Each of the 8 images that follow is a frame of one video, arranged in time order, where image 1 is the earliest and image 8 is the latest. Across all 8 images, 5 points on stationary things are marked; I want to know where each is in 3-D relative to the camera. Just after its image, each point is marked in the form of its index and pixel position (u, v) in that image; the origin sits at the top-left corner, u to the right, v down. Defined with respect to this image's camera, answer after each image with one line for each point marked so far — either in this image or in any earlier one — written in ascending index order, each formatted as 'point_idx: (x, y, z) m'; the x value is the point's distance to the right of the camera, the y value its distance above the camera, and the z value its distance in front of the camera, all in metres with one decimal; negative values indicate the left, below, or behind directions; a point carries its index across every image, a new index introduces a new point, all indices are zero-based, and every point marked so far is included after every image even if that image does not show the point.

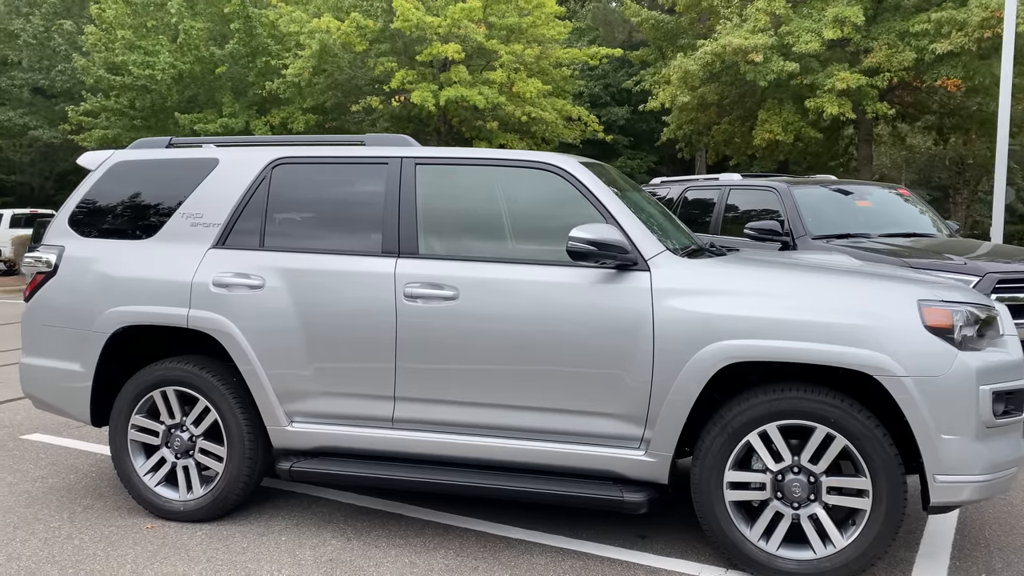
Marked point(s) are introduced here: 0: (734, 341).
0: (+0.9, -0.2, +3.2) m
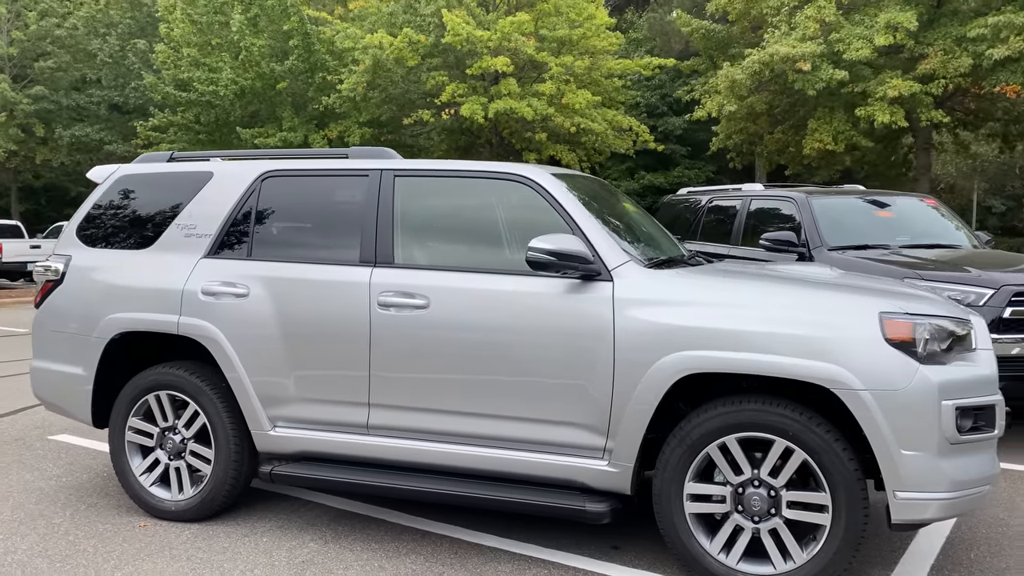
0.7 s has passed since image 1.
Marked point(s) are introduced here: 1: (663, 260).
0: (+0.7, -0.3, +3.2) m
1: (+0.7, +0.1, +3.7) m
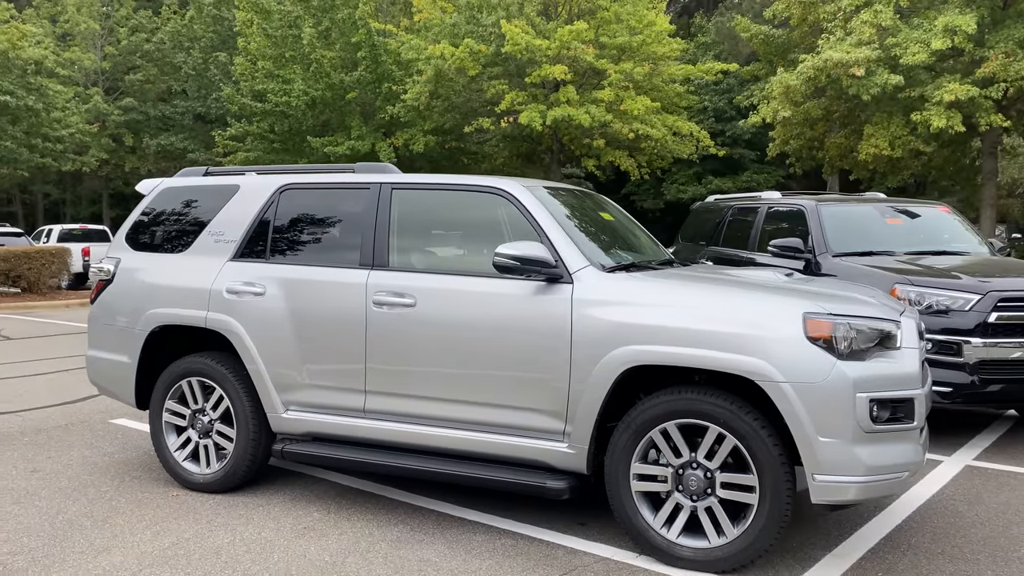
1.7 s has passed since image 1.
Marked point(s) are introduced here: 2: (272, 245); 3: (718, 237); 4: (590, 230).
0: (+0.6, -0.3, +3.6) m
1: (+0.6, +0.1, +4.1) m
2: (-1.1, +0.2, +4.5) m
3: (+2.5, +0.6, +9.3) m
4: (+0.4, +0.3, +4.3) m
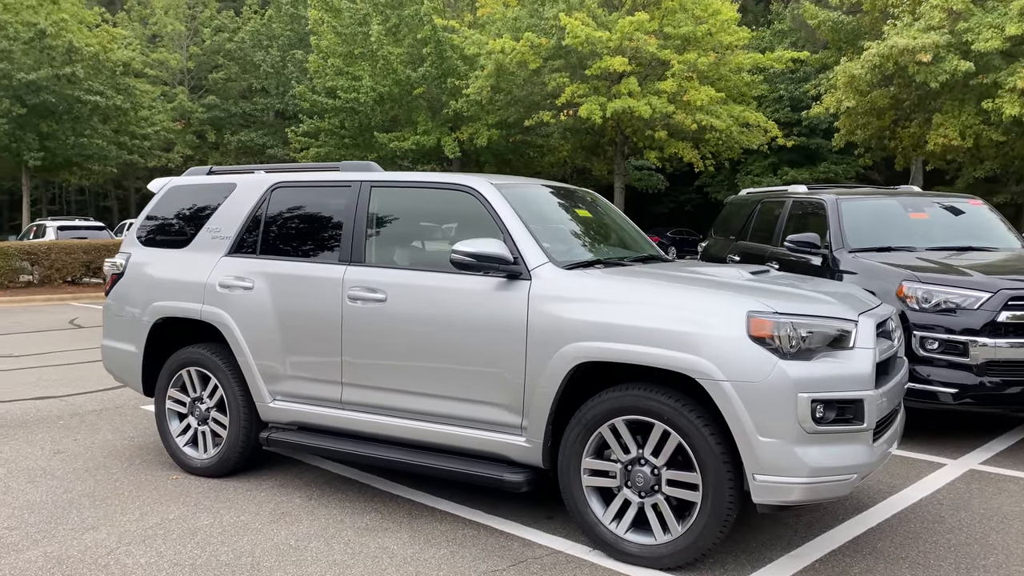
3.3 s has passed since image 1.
0: (+0.3, -0.3, +3.6) m
1: (+0.4, +0.1, +4.1) m
2: (-1.3, +0.3, +4.7) m
3: (+2.8, +0.7, +9.1) m
4: (+0.3, +0.3, +4.3) m
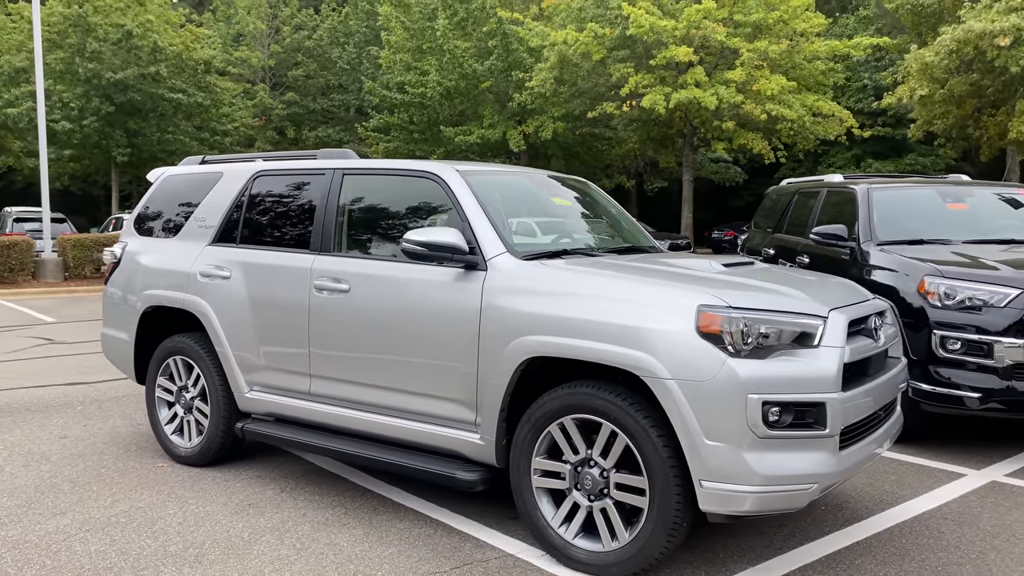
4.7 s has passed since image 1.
0: (+0.1, -0.2, +3.4) m
1: (+0.2, +0.2, +3.9) m
2: (-1.4, +0.3, +4.6) m
3: (+3.1, +0.7, +8.7) m
4: (+0.1, +0.4, +4.1) m
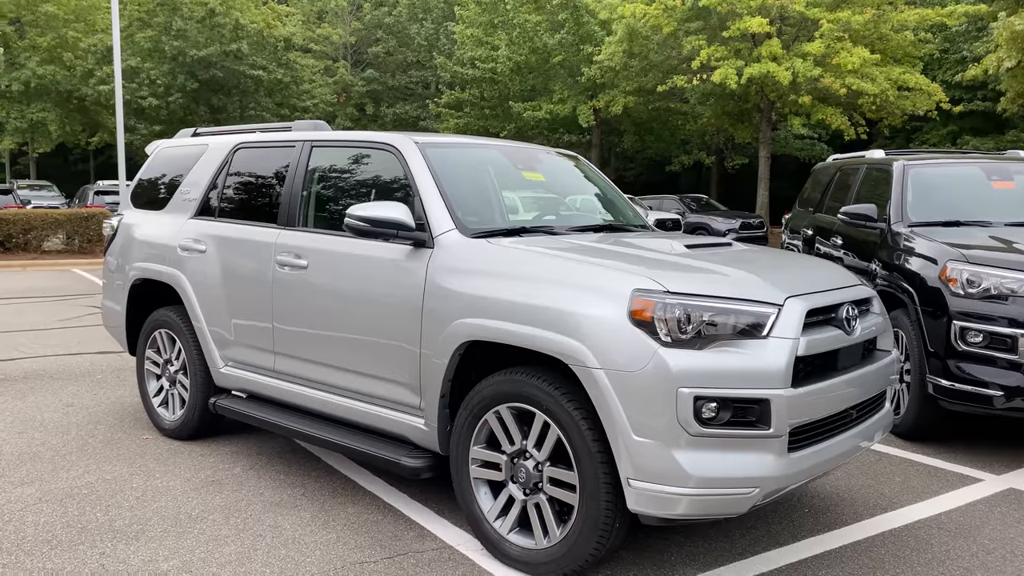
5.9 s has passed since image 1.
0: (-0.2, -0.1, +3.2) m
1: (0.0, +0.3, +3.7) m
2: (-1.5, +0.5, +4.5) m
3: (+3.3, +0.9, +8.2) m
4: (-0.1, +0.5, +3.9) m
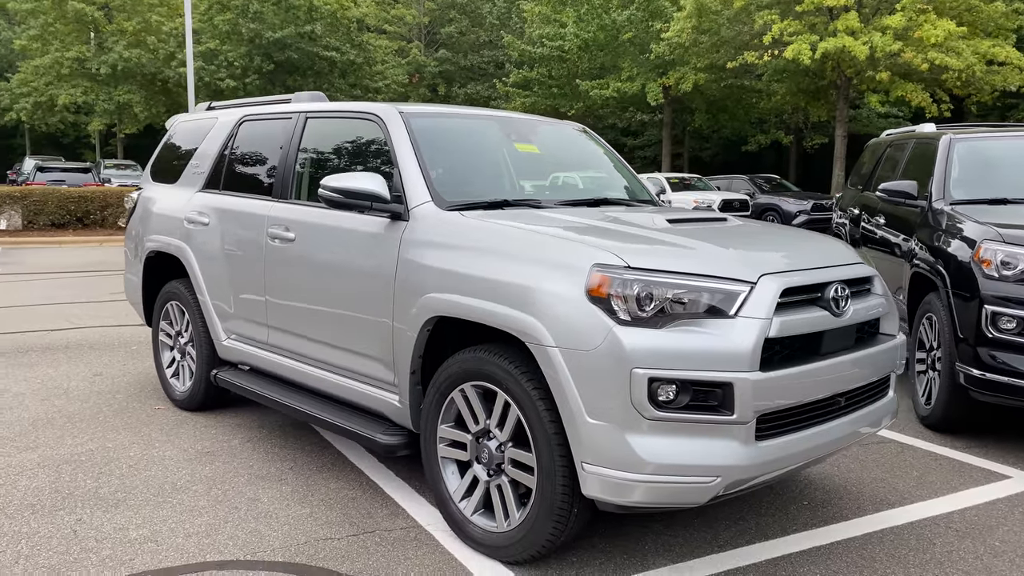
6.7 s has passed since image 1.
0: (-0.3, 0.0, +3.1) m
1: (-0.1, +0.4, +3.5) m
2: (-1.5, +0.6, +4.5) m
3: (+3.6, +1.1, +7.7) m
4: (-0.1, +0.6, +3.8) m
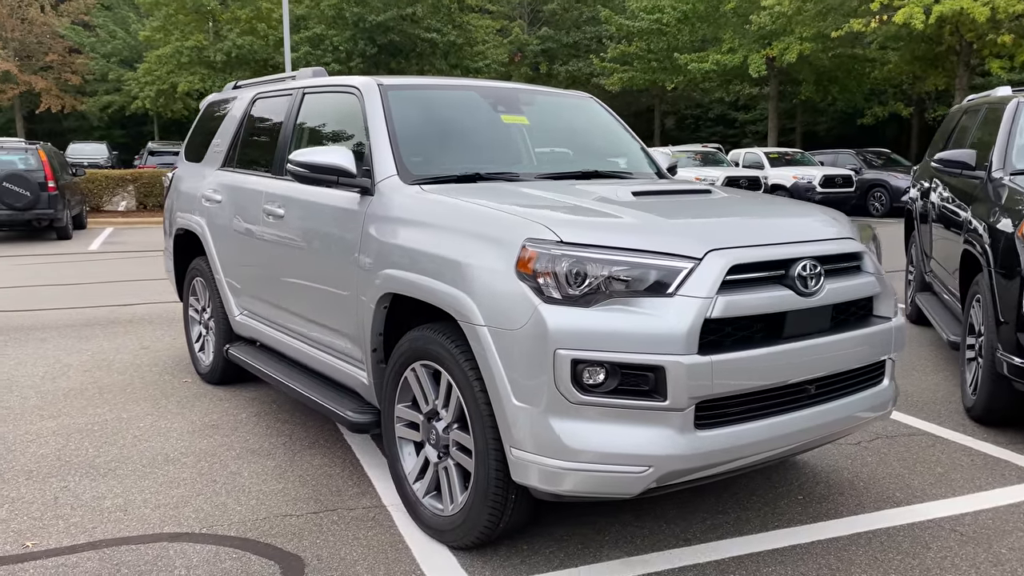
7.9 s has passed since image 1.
0: (-0.5, +0.1, +3.0) m
1: (-0.2, +0.5, +3.4) m
2: (-1.5, +0.8, +4.6) m
3: (+4.0, +1.3, +7.1) m
4: (-0.2, +0.7, +3.7) m
